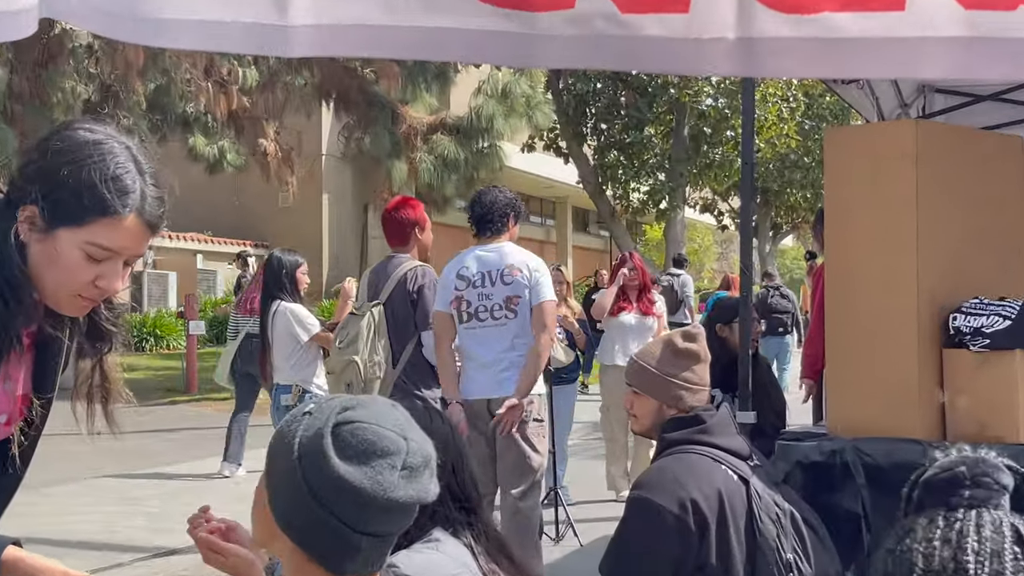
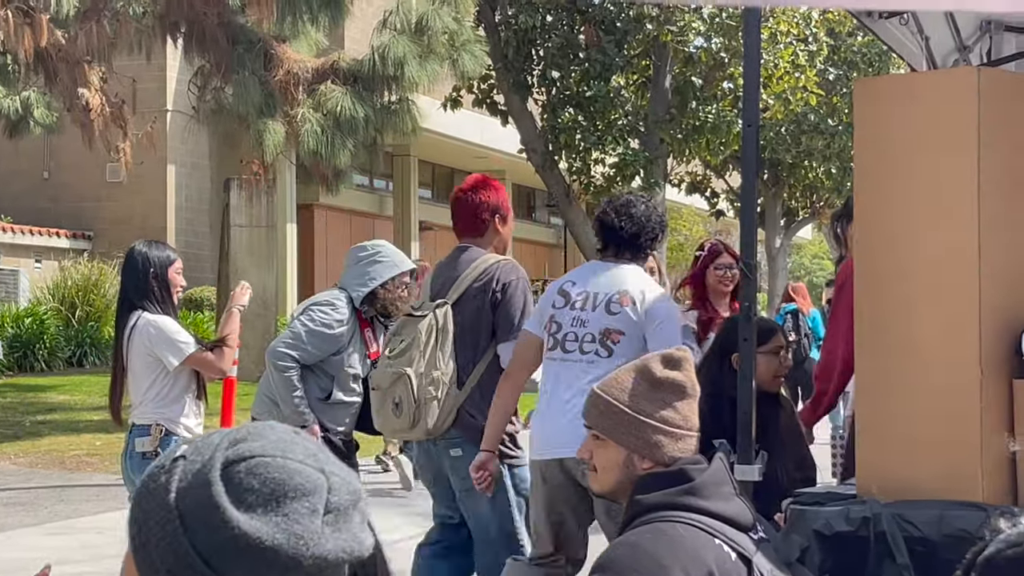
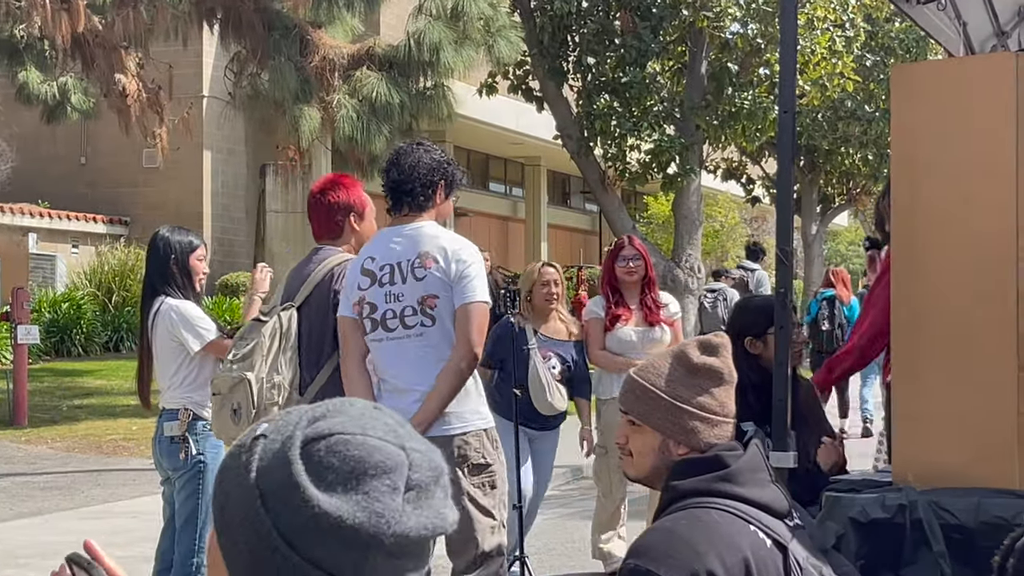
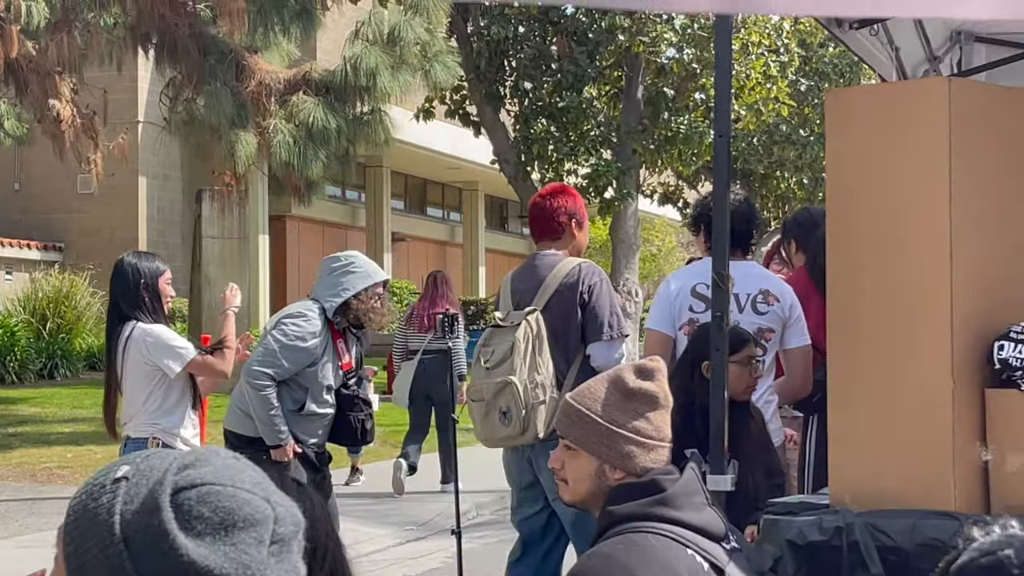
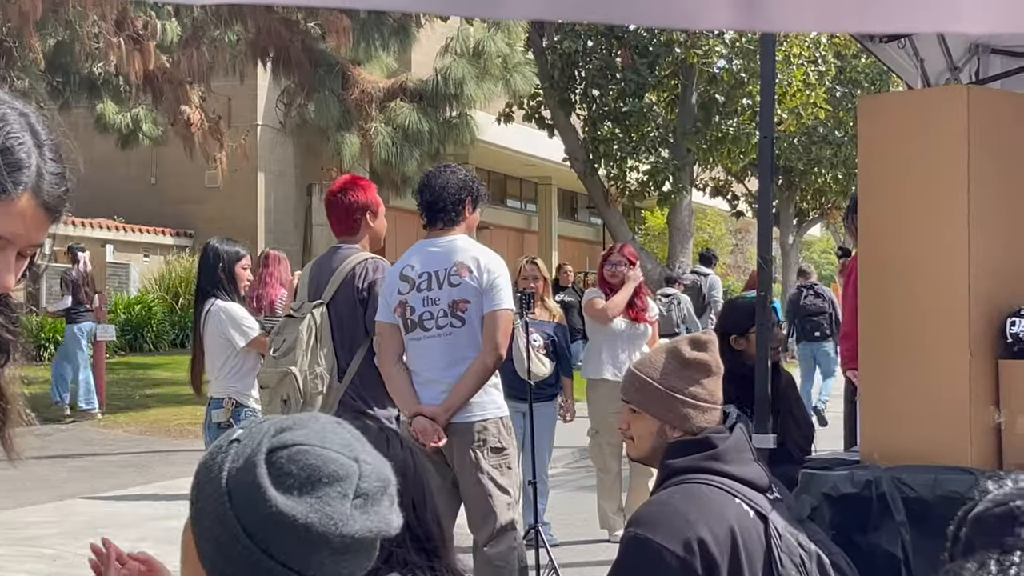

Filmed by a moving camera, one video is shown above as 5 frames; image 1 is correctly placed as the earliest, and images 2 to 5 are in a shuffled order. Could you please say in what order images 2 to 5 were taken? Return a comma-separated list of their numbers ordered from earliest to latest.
5, 3, 2, 4
